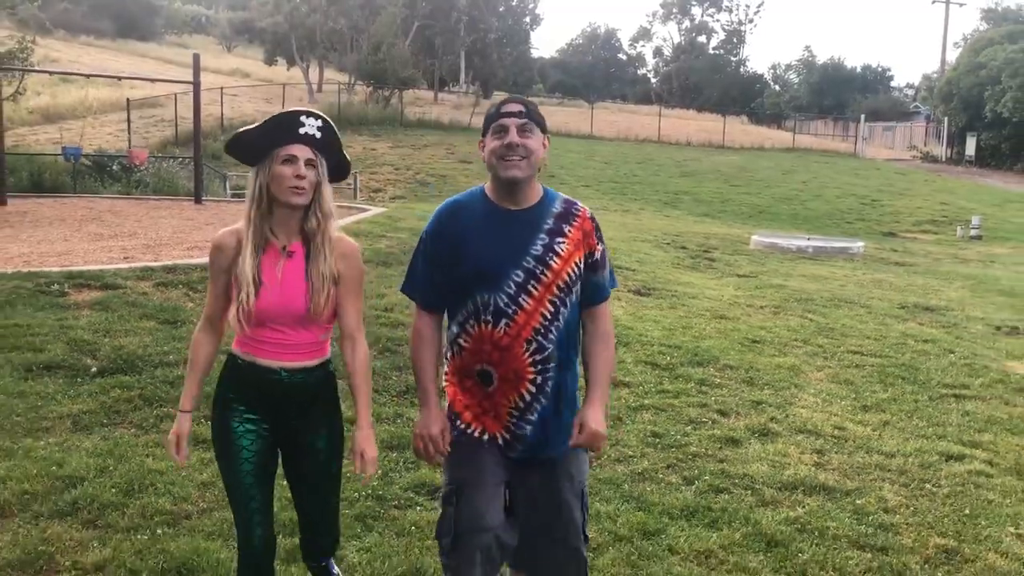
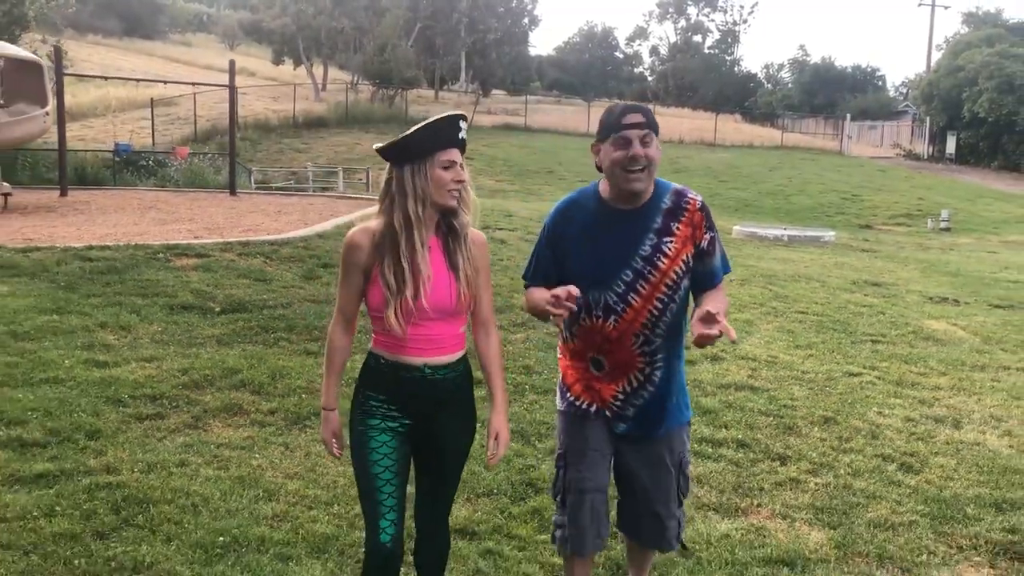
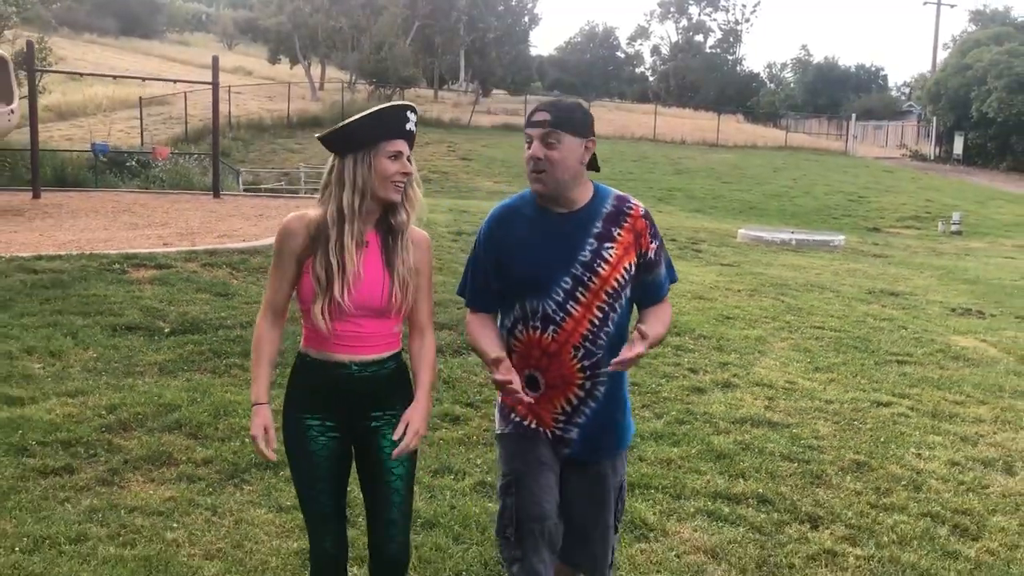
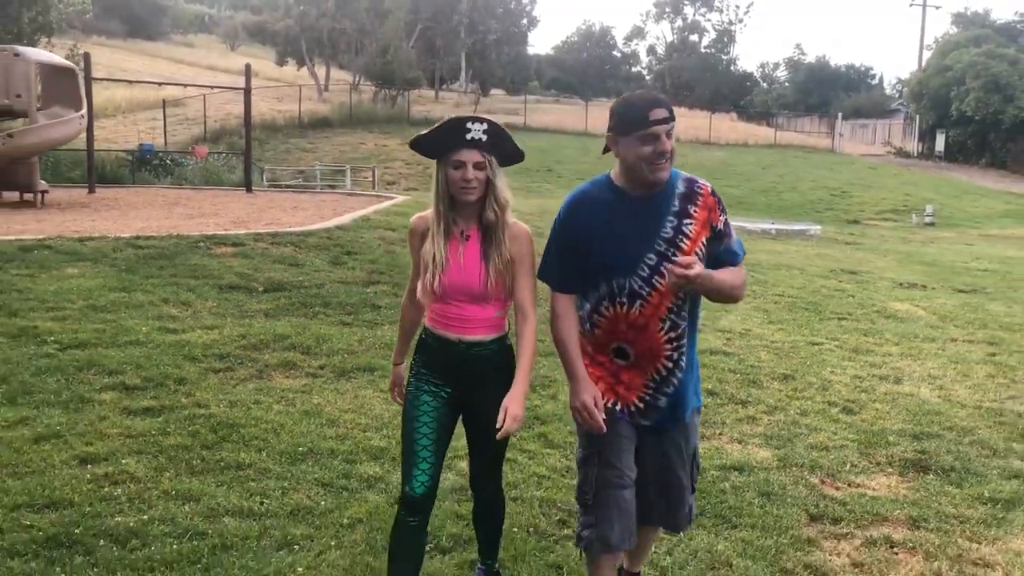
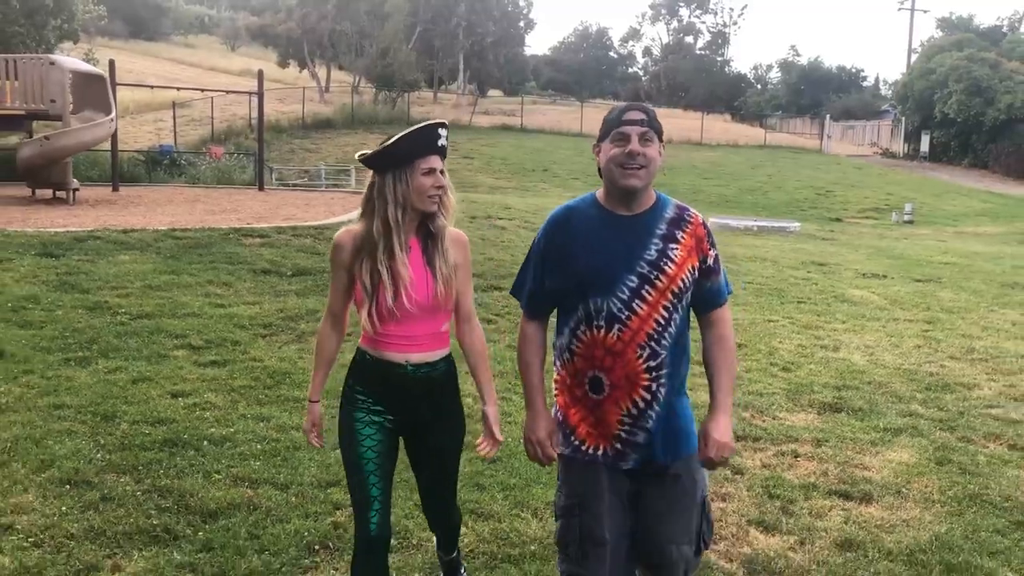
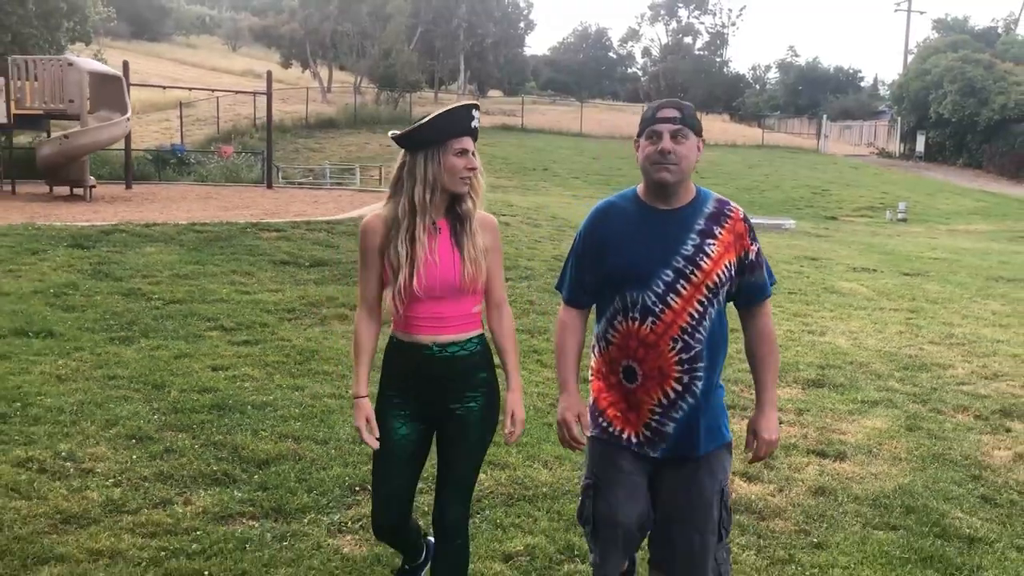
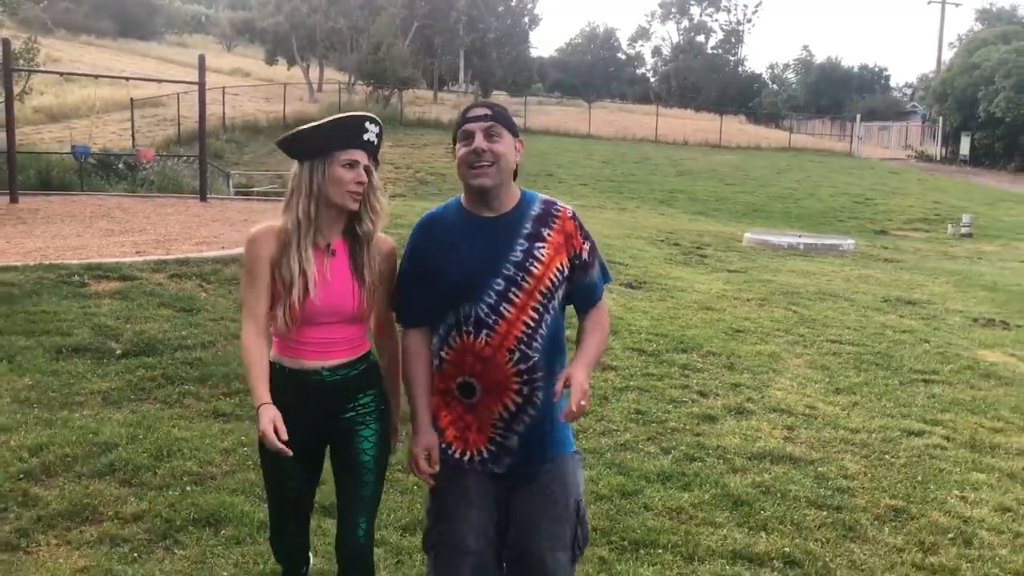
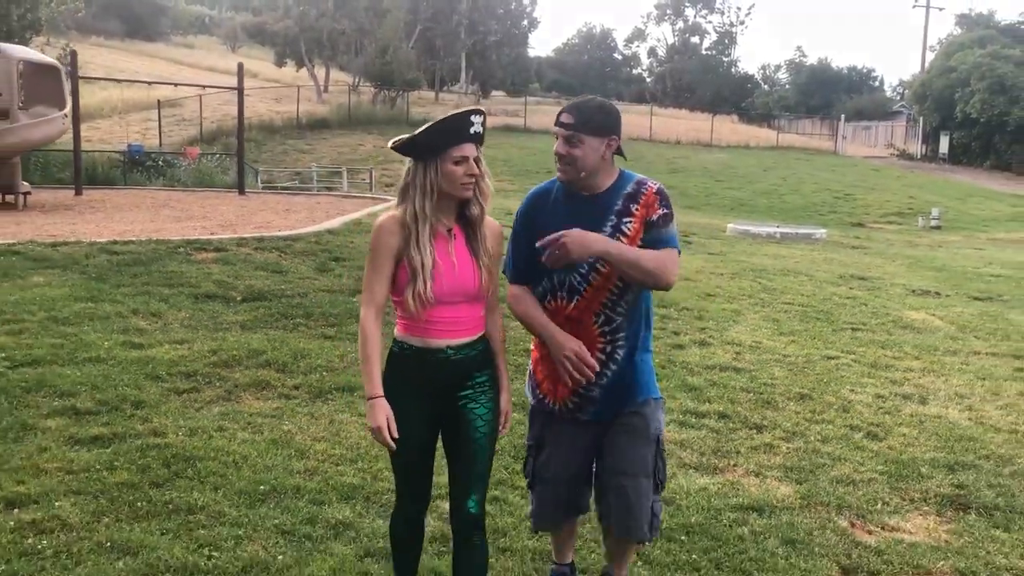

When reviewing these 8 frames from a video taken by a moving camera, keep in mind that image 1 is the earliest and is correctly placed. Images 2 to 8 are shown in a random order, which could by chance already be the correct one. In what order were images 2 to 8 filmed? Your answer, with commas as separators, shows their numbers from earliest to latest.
7, 3, 2, 8, 4, 5, 6
